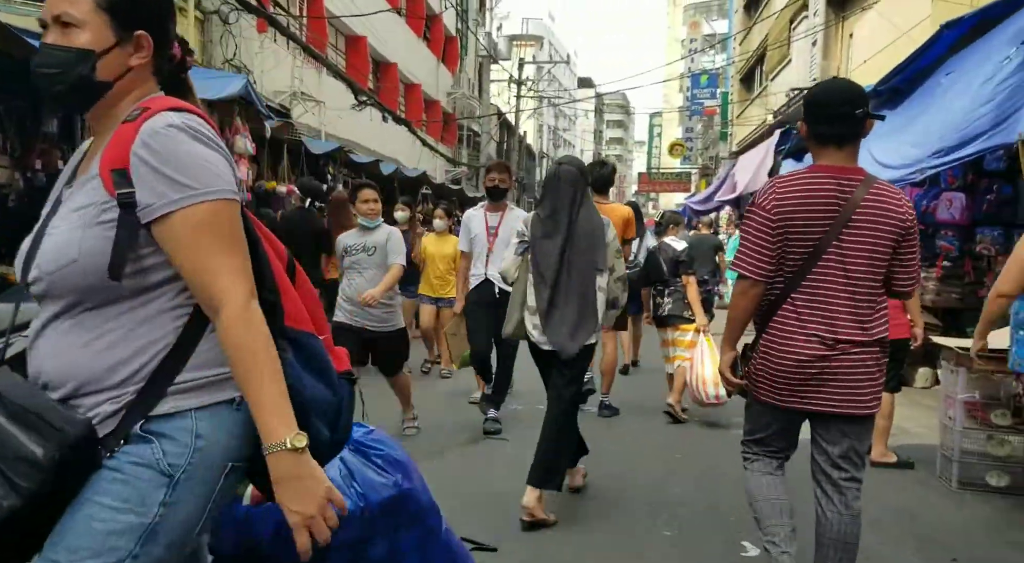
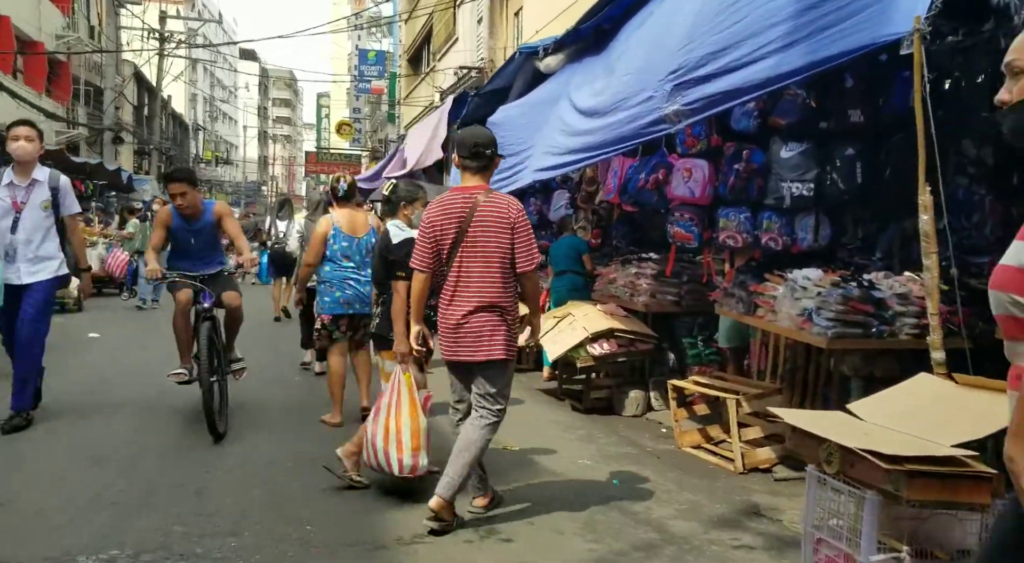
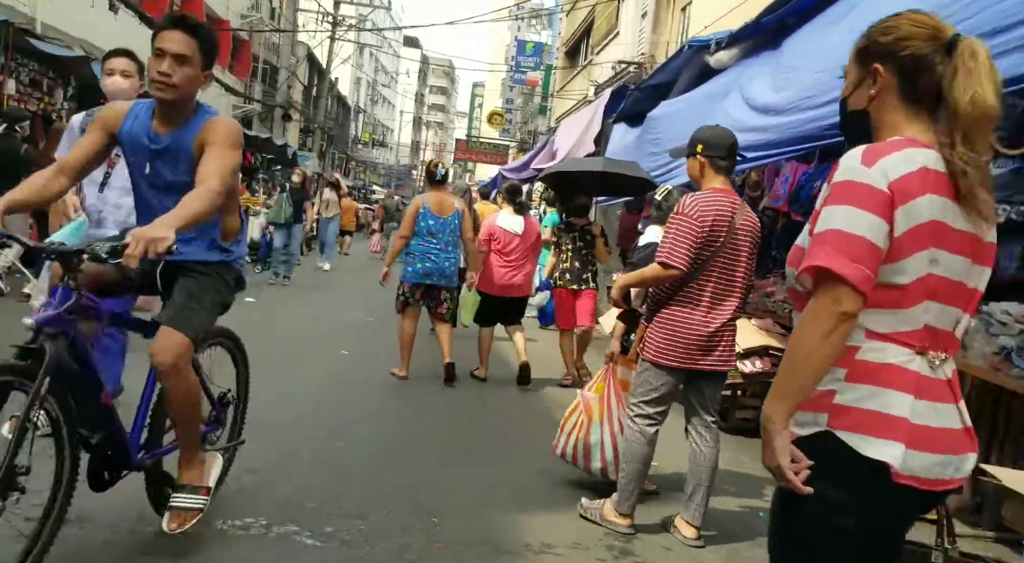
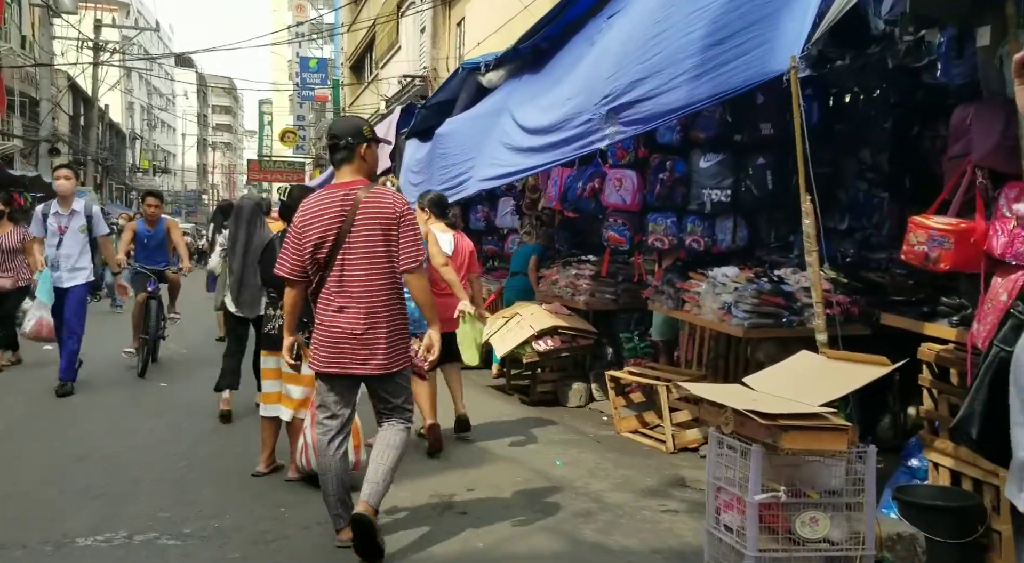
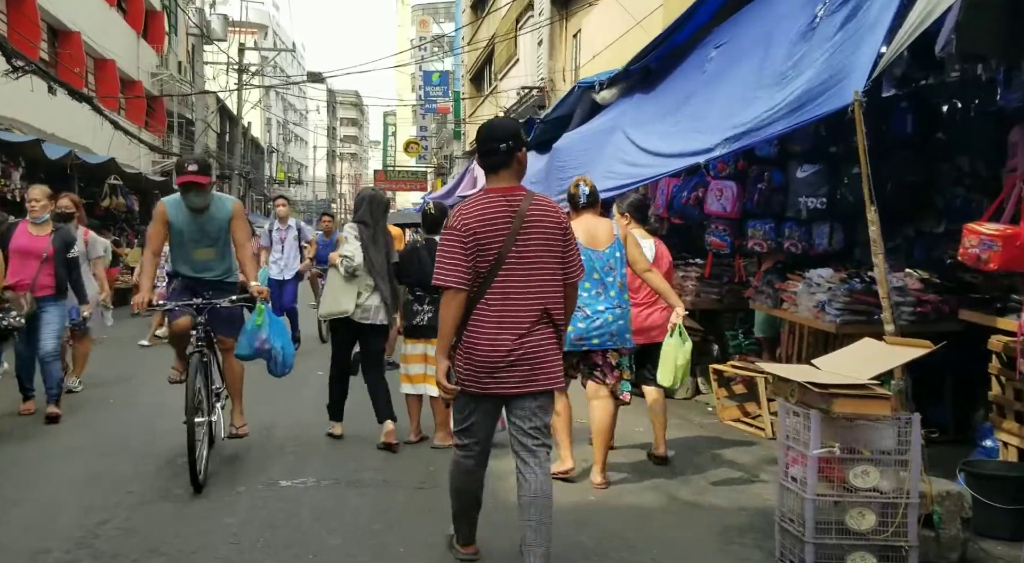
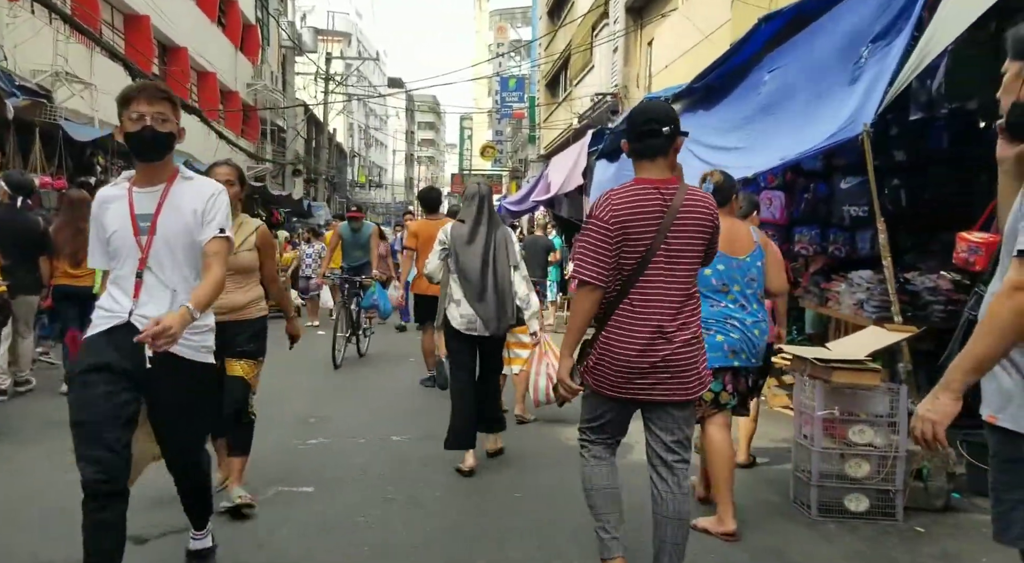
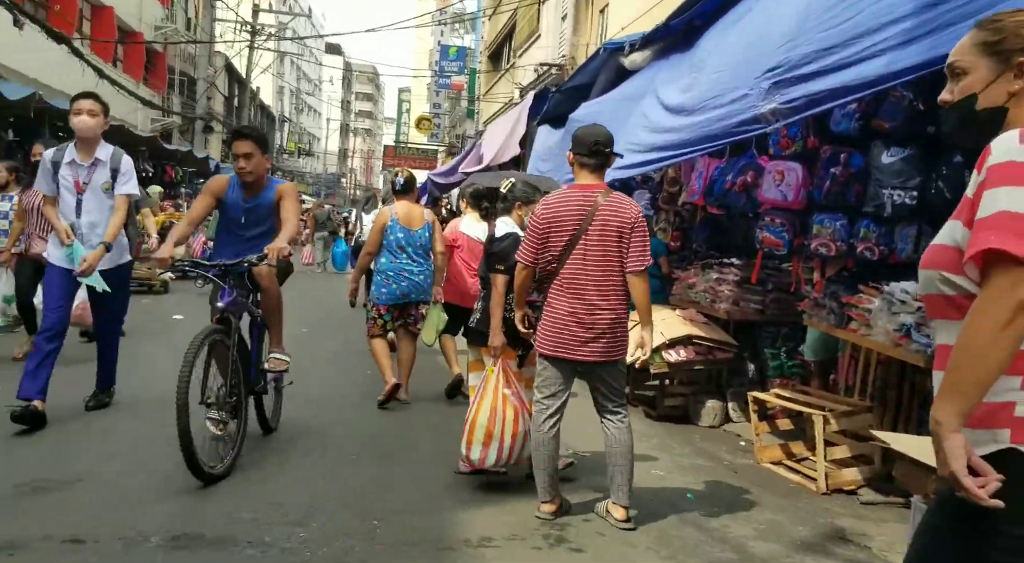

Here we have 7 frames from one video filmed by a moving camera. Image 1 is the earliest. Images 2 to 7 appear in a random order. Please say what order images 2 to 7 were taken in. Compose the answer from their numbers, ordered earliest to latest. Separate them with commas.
6, 5, 4, 2, 7, 3
